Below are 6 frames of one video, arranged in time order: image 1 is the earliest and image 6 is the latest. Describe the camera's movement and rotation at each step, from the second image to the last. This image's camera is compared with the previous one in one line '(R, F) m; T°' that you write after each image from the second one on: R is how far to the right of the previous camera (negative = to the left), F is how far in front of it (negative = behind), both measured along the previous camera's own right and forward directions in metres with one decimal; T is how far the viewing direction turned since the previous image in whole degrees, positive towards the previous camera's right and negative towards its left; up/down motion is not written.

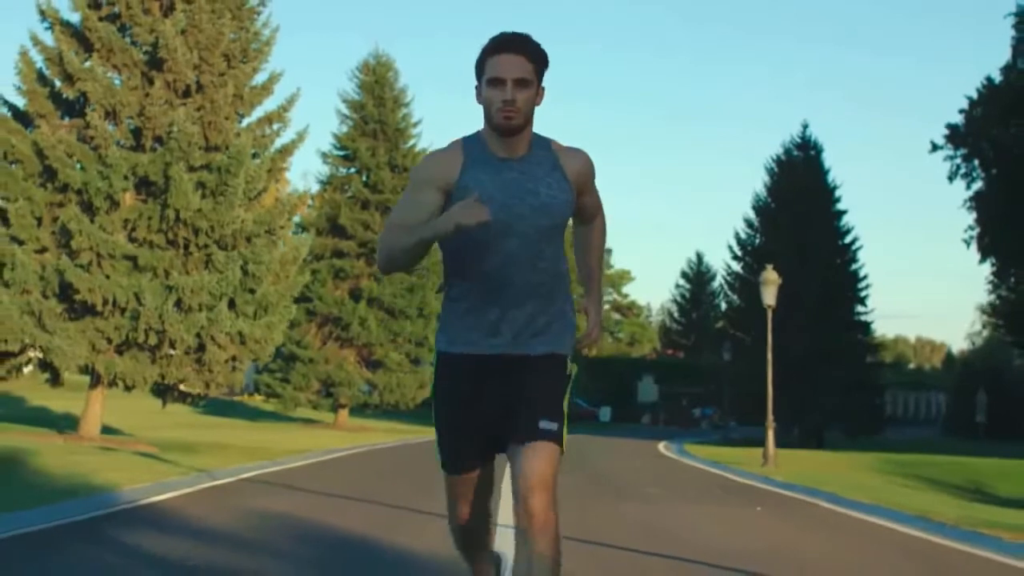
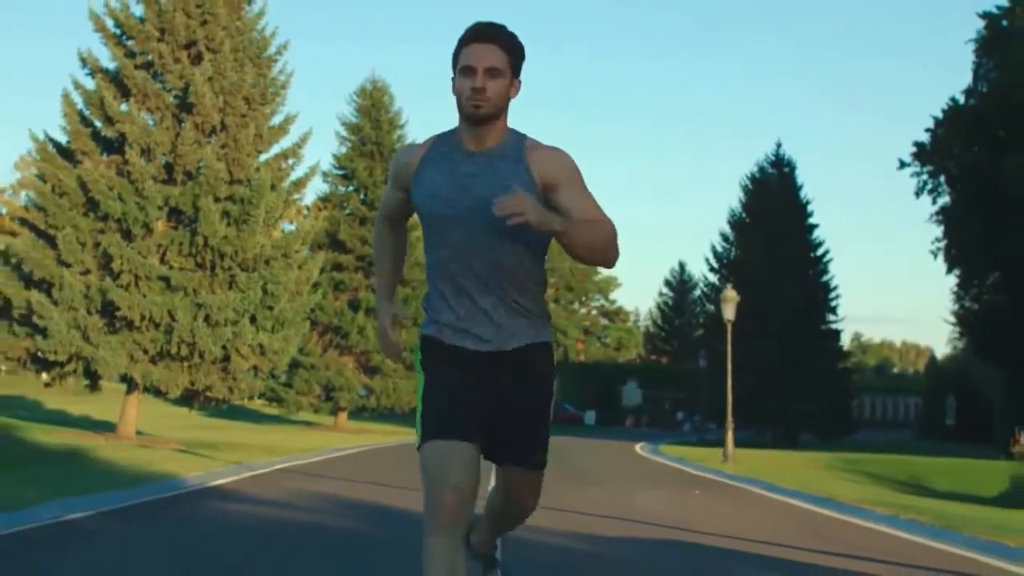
(0.0, -3.8) m; 0°
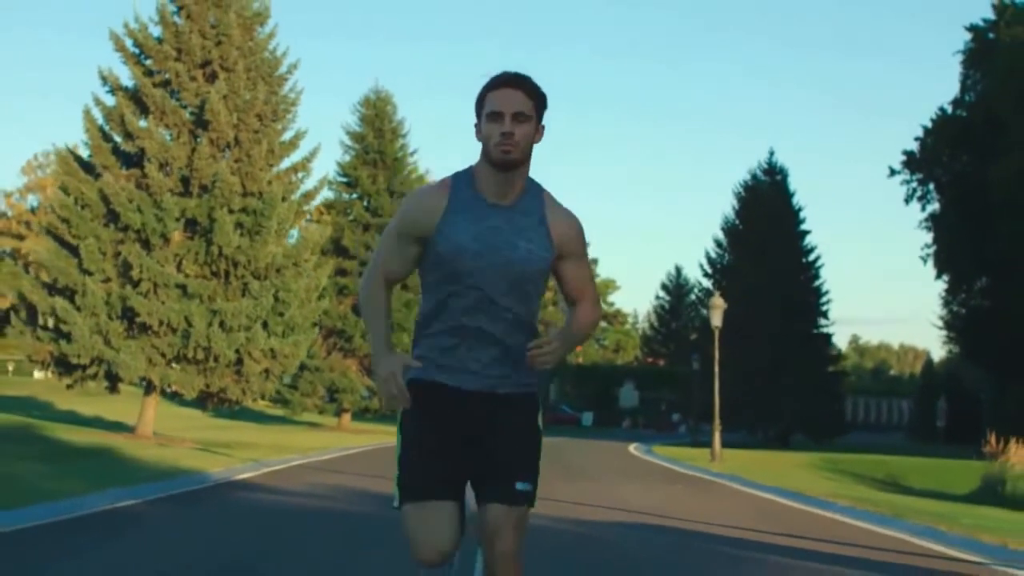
(0.0, -1.8) m; 0°
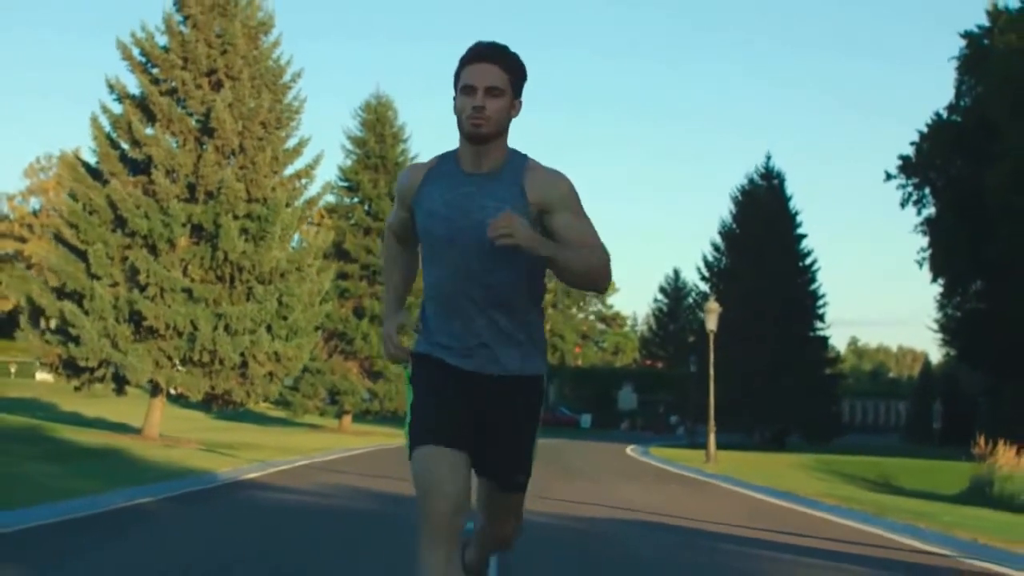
(0.0, -0.7) m; 0°
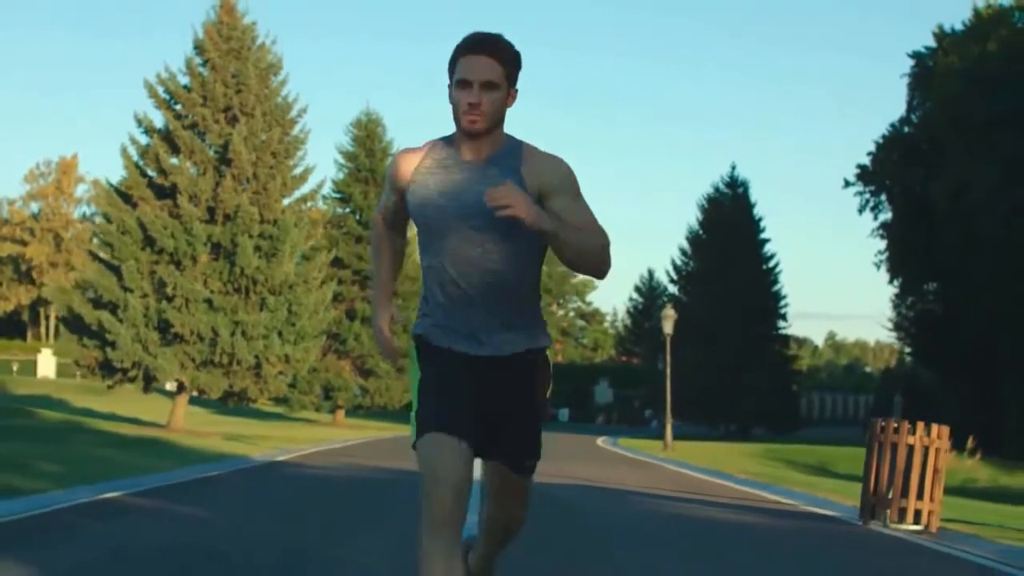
(0.0, -4.9) m; +1°
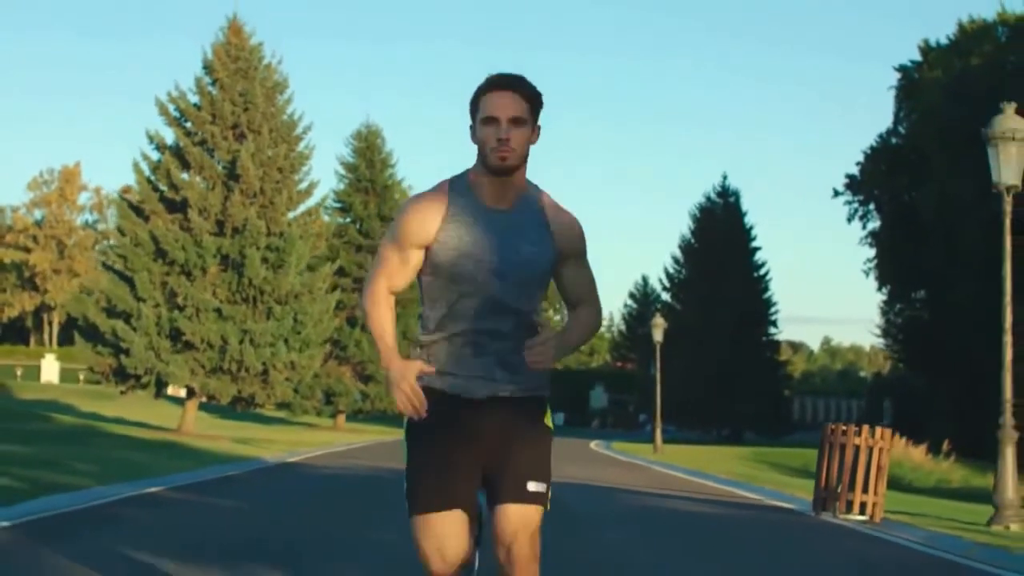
(0.0, -1.8) m; 0°
